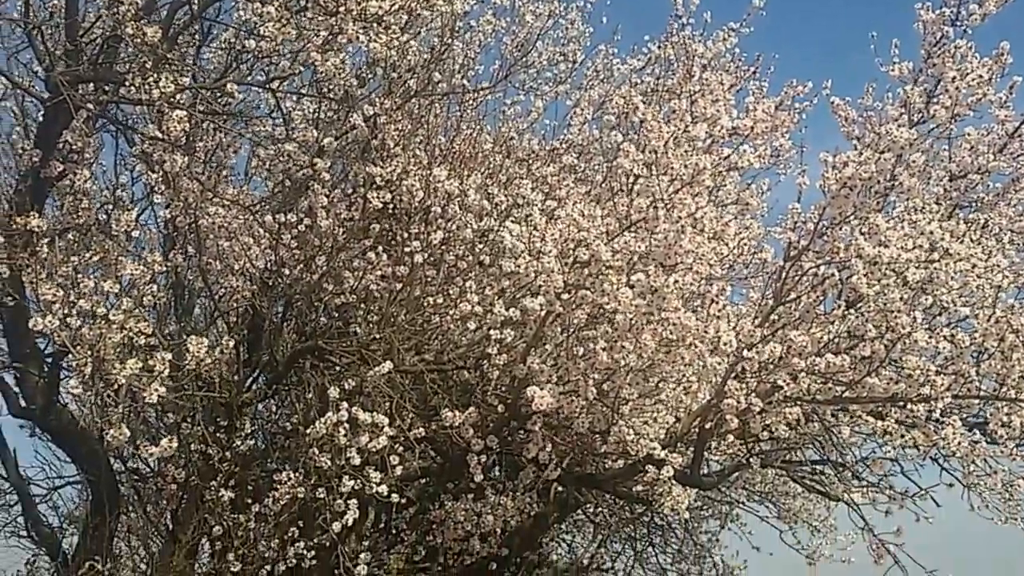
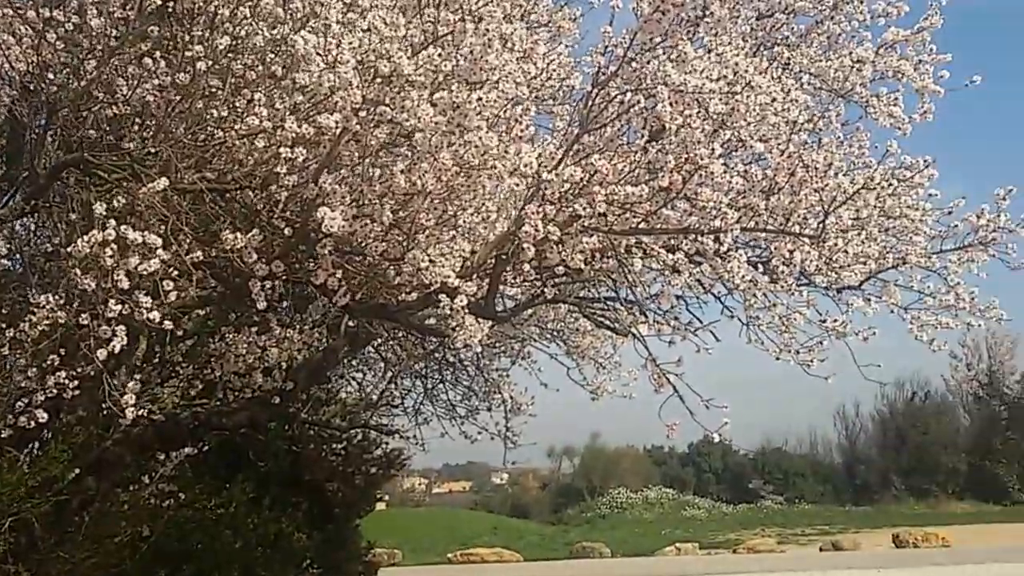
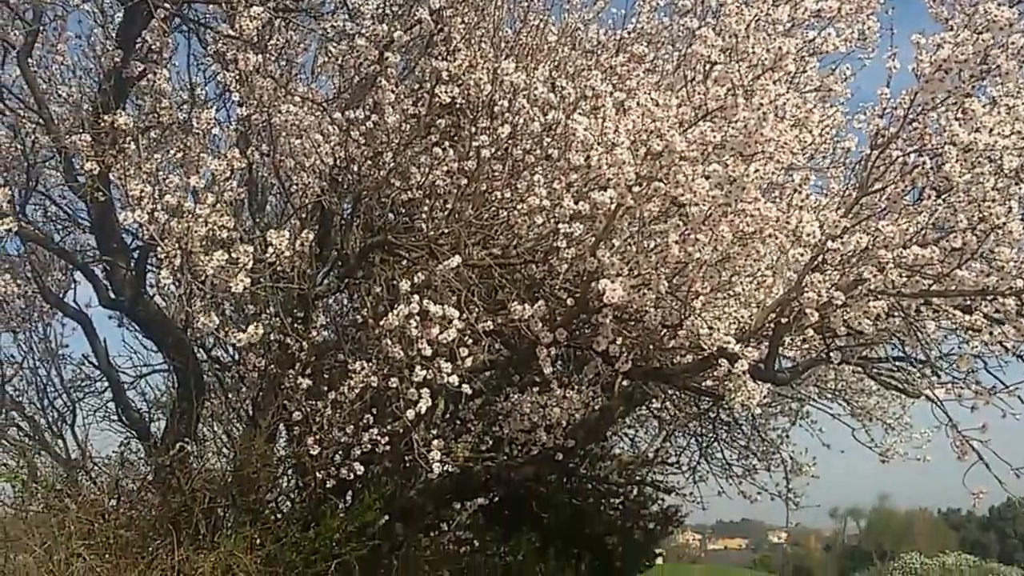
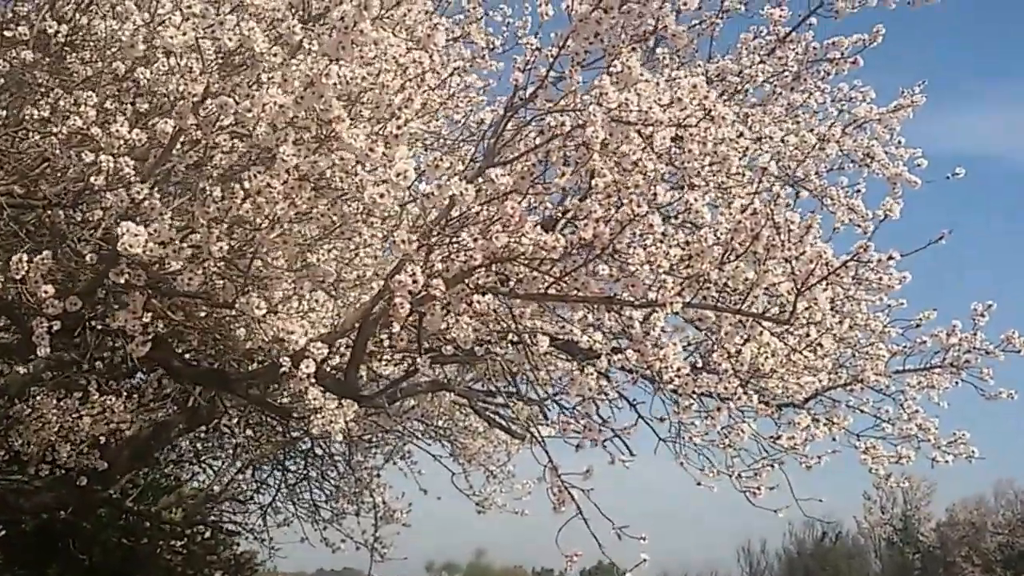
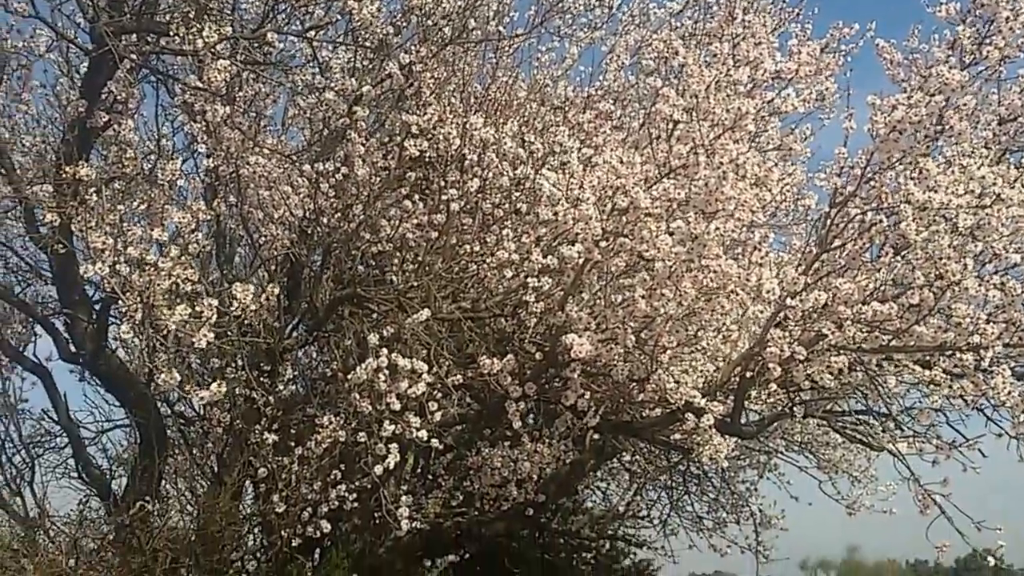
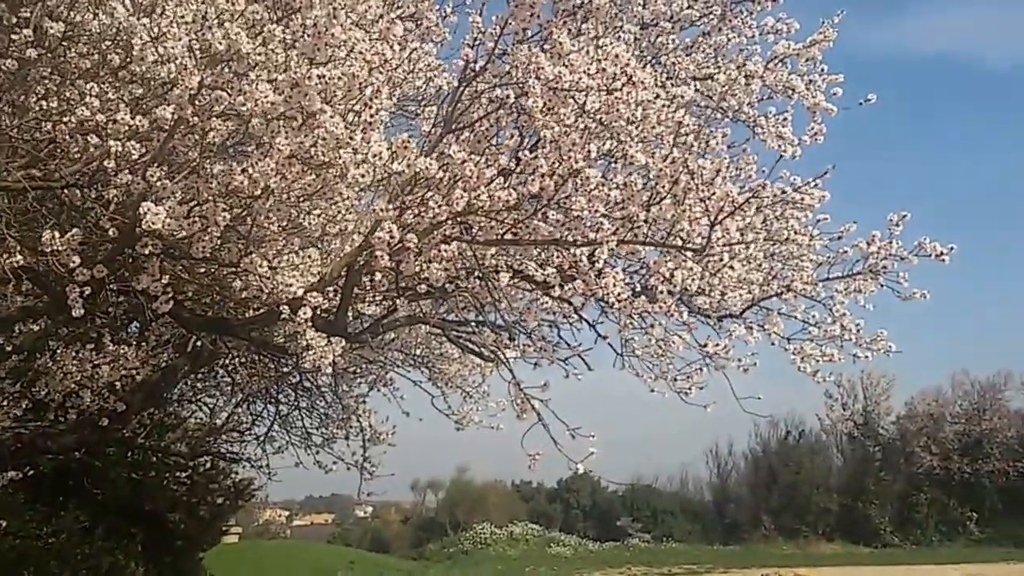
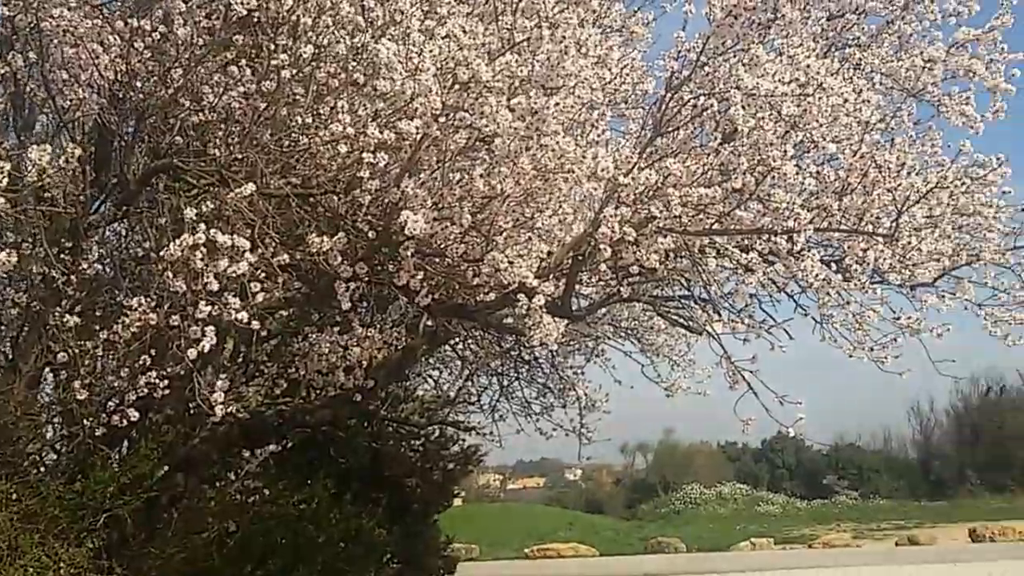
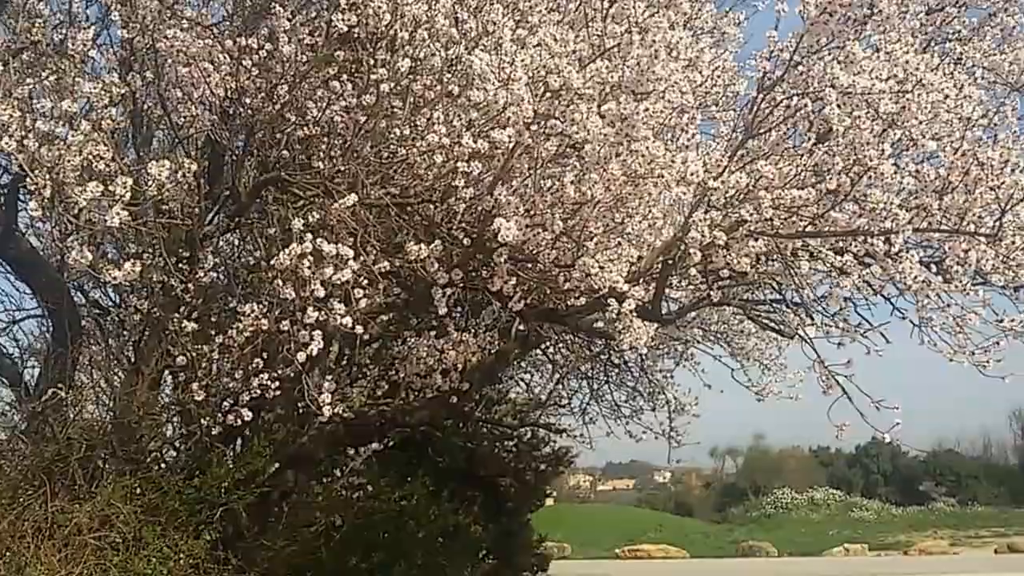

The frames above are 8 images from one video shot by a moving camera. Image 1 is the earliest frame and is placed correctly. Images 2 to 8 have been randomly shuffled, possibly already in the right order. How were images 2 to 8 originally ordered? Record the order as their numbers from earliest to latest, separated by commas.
5, 3, 8, 7, 2, 6, 4
